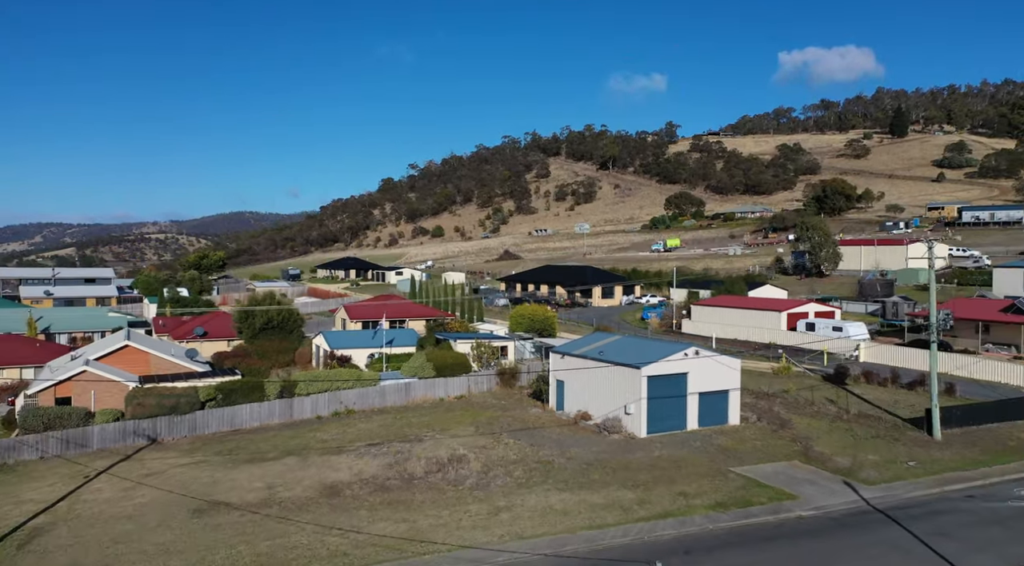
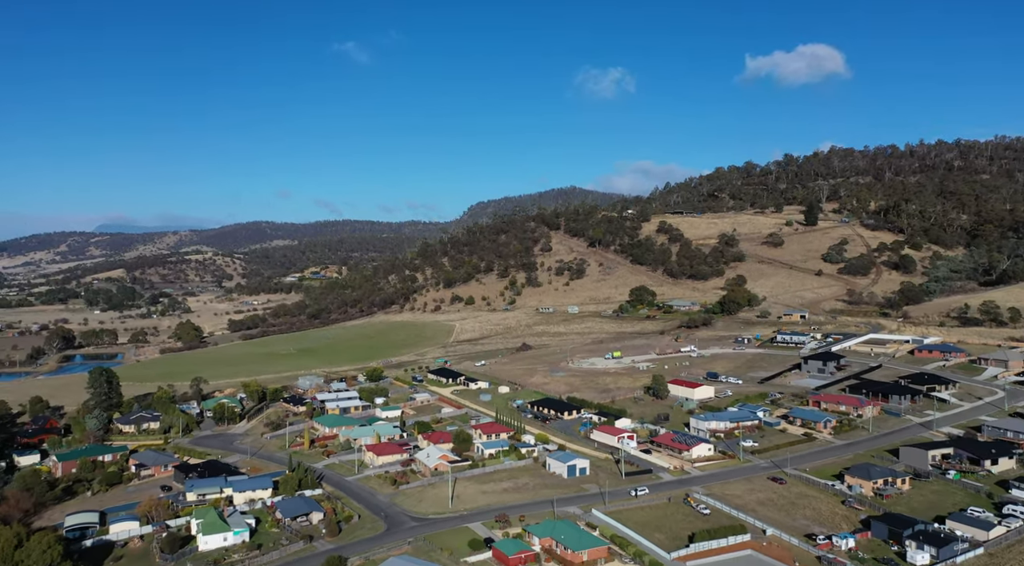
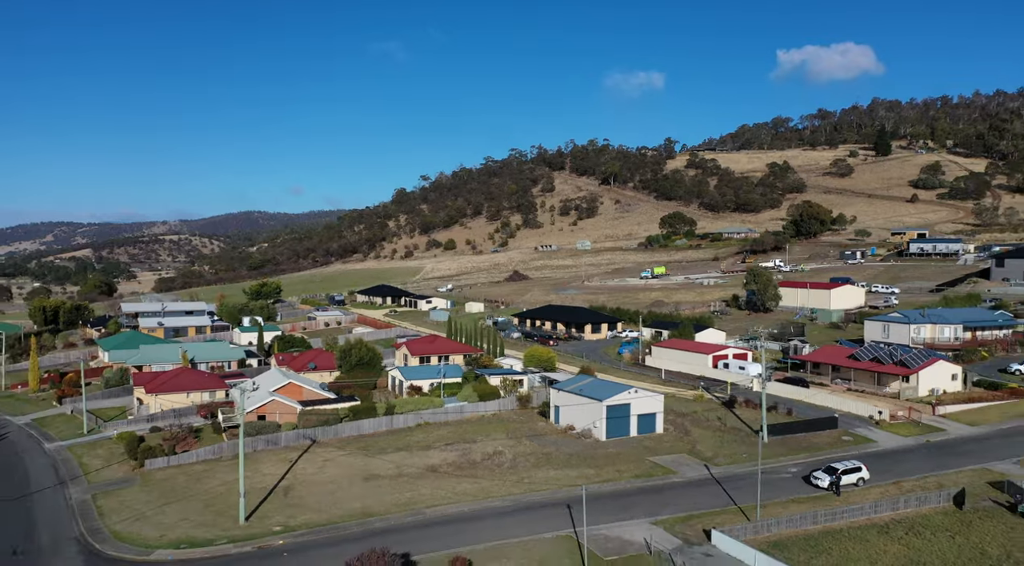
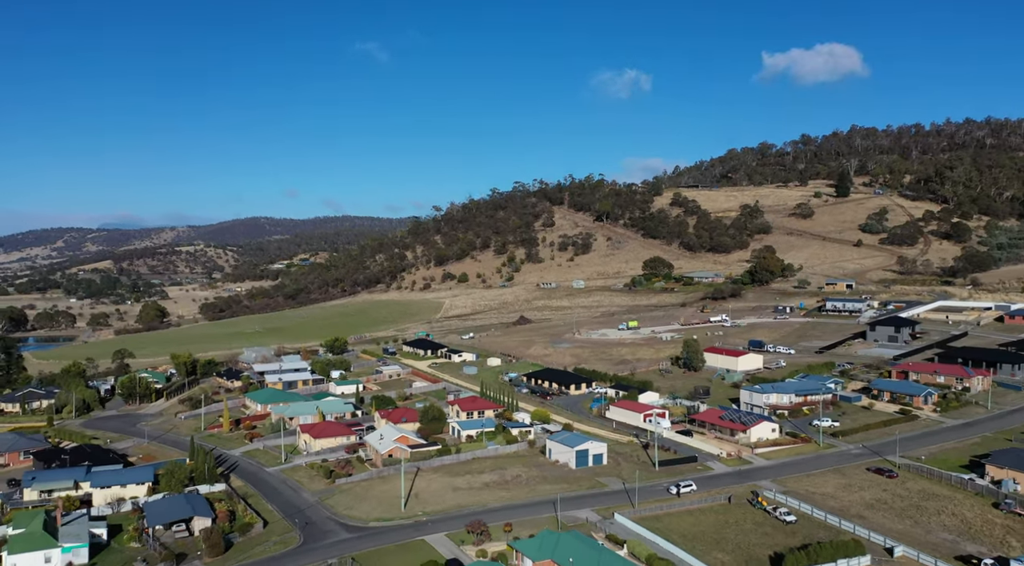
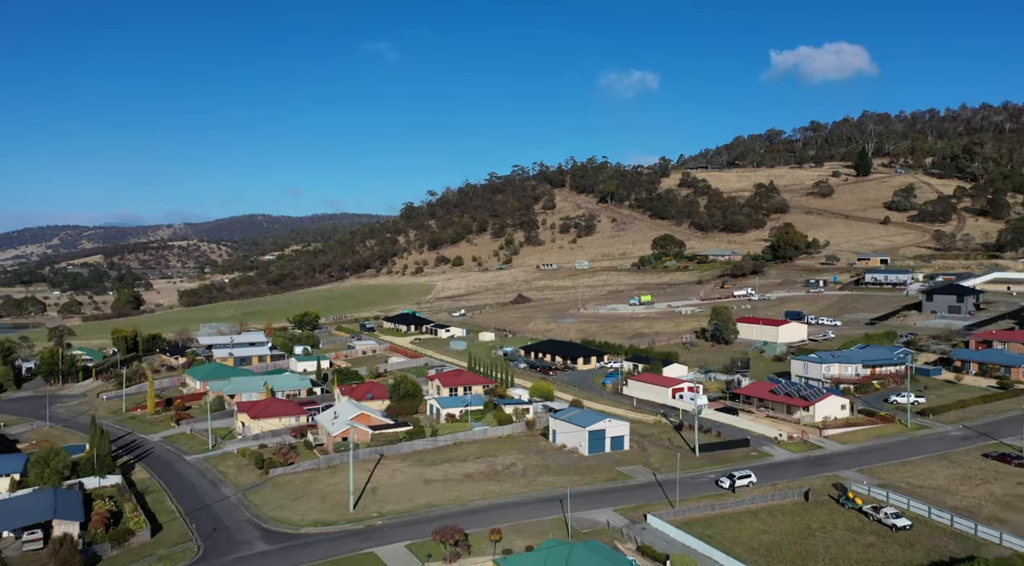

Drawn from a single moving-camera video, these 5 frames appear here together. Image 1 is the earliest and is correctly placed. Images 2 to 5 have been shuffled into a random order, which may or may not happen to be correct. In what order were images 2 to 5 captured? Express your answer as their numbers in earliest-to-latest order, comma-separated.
3, 5, 4, 2
